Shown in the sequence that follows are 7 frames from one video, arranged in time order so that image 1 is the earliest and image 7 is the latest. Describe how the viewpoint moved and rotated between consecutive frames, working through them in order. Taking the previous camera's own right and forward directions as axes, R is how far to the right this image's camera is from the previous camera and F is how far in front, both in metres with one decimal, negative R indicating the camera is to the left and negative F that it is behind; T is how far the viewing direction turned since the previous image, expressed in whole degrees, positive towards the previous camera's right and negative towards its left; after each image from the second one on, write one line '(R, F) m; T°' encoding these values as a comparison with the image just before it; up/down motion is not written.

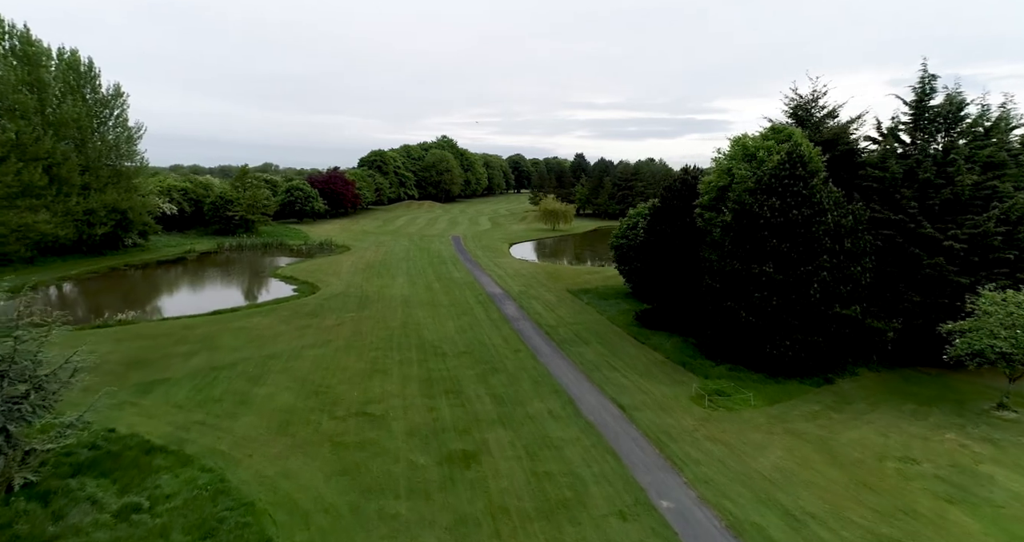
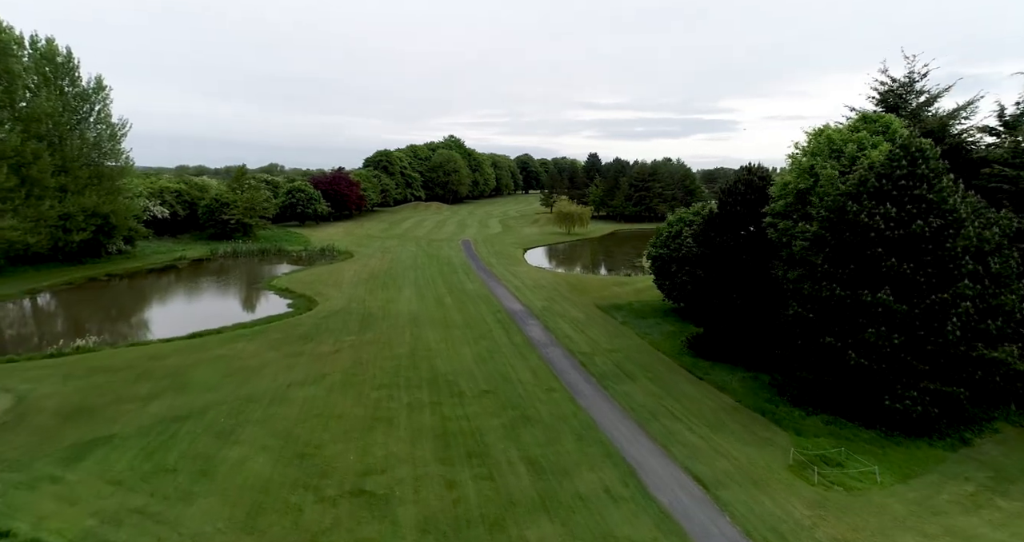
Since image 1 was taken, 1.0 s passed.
(-0.9, +4.6) m; -1°
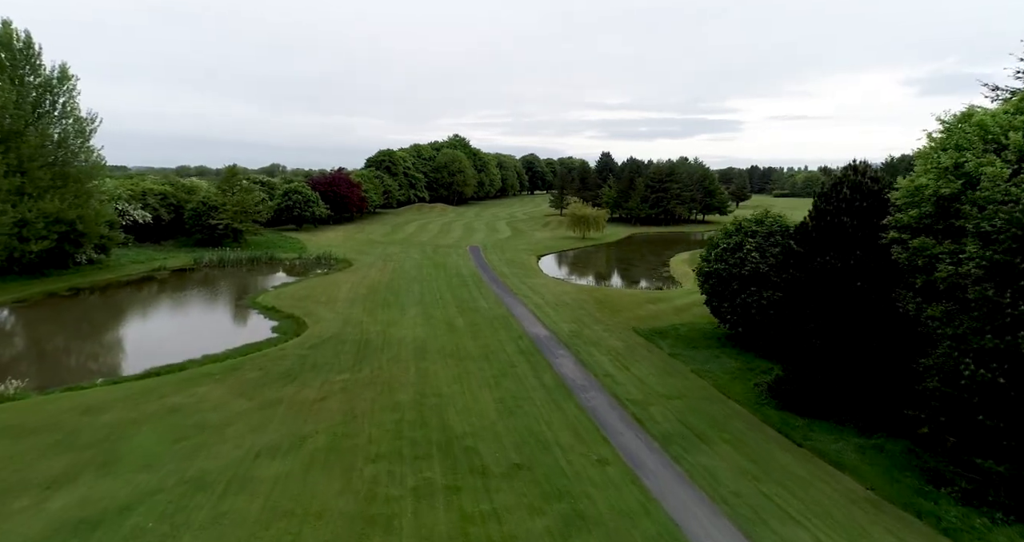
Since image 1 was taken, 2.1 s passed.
(-1.0, +5.4) m; 0°
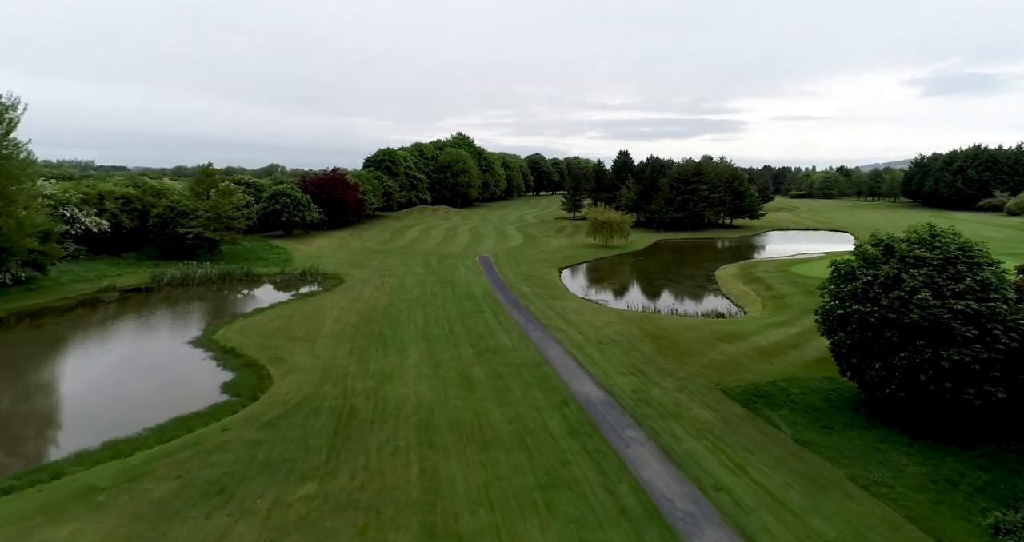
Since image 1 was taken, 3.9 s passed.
(-1.3, +8.6) m; 0°
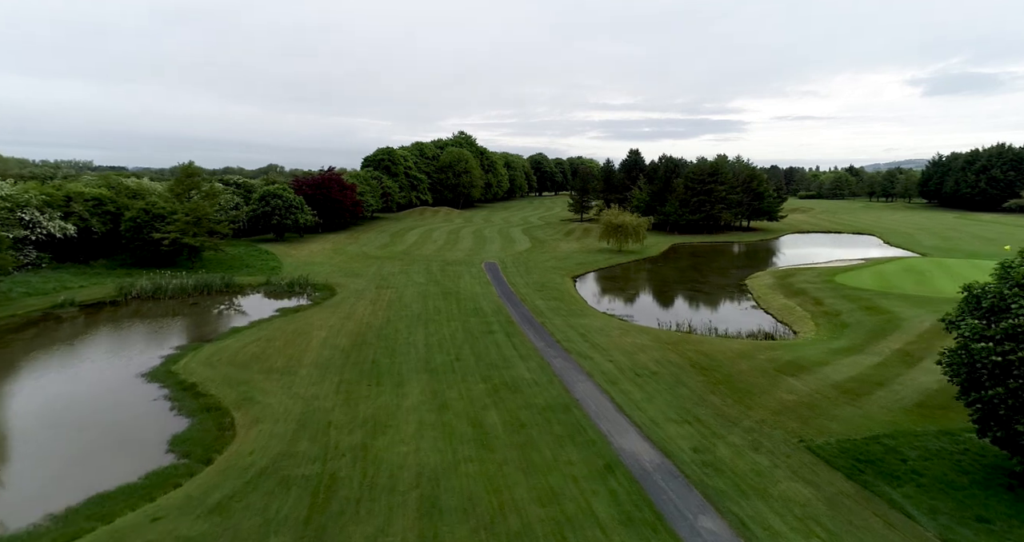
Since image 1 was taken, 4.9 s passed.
(-0.7, +5.0) m; 0°
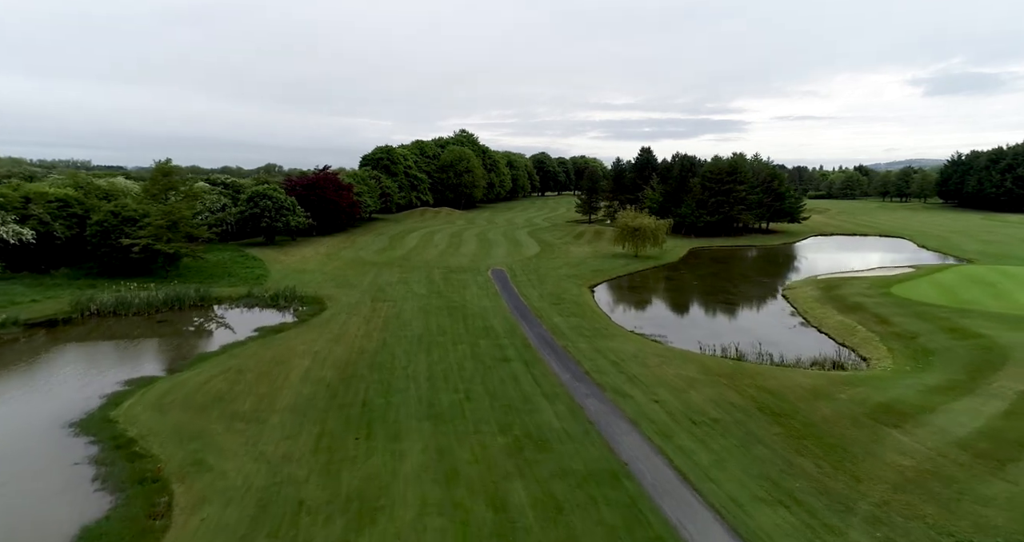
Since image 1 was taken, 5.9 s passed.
(-0.8, +5.1) m; 0°
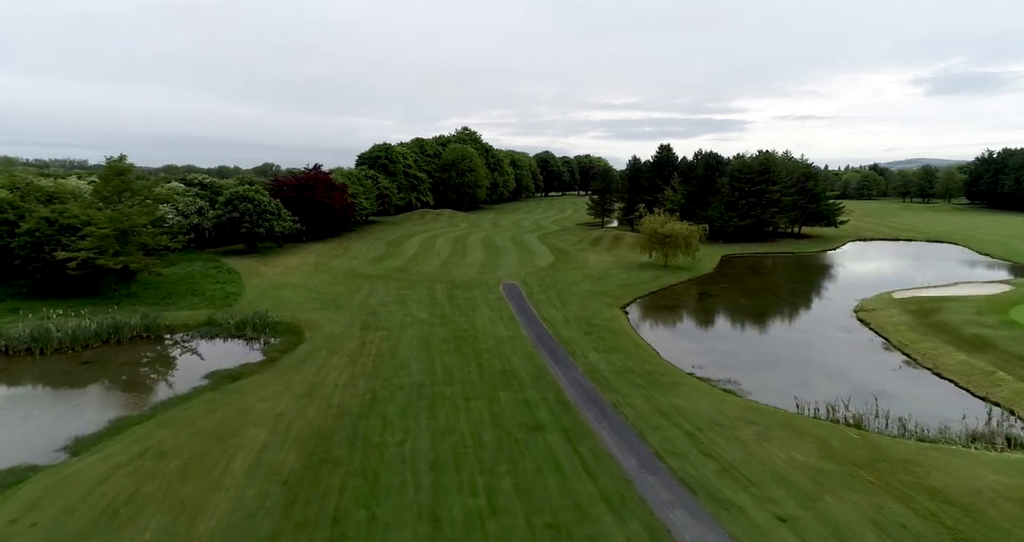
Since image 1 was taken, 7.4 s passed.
(-1.1, +7.6) m; 0°
